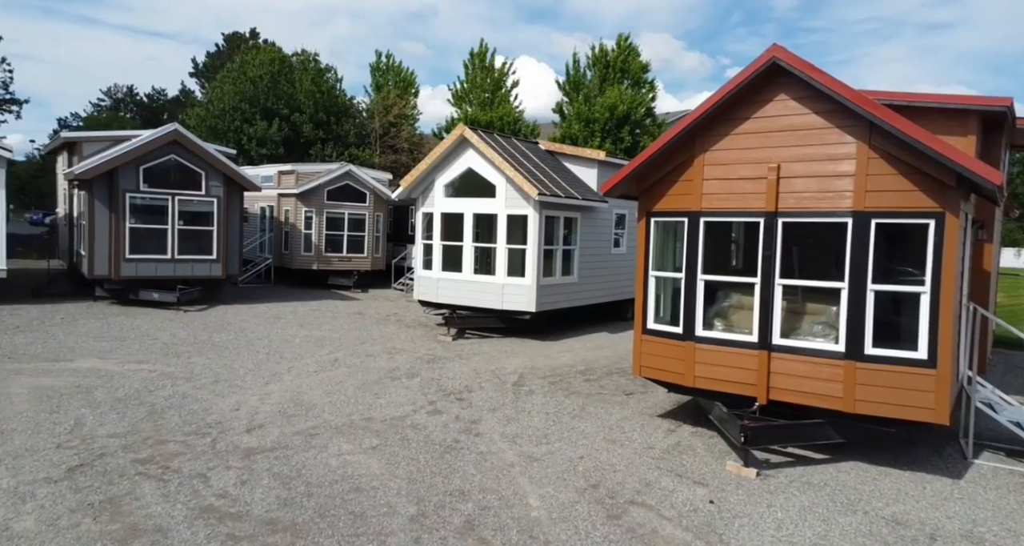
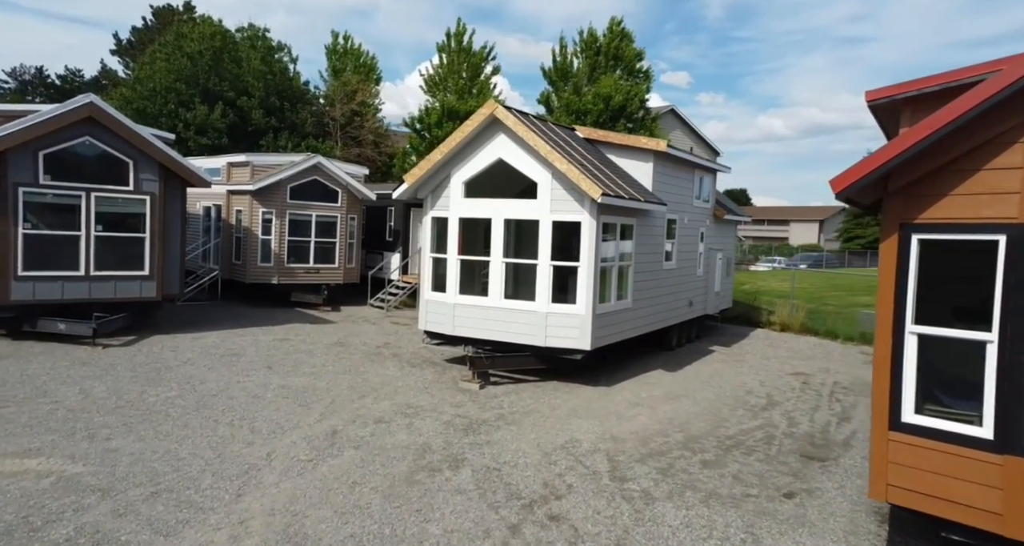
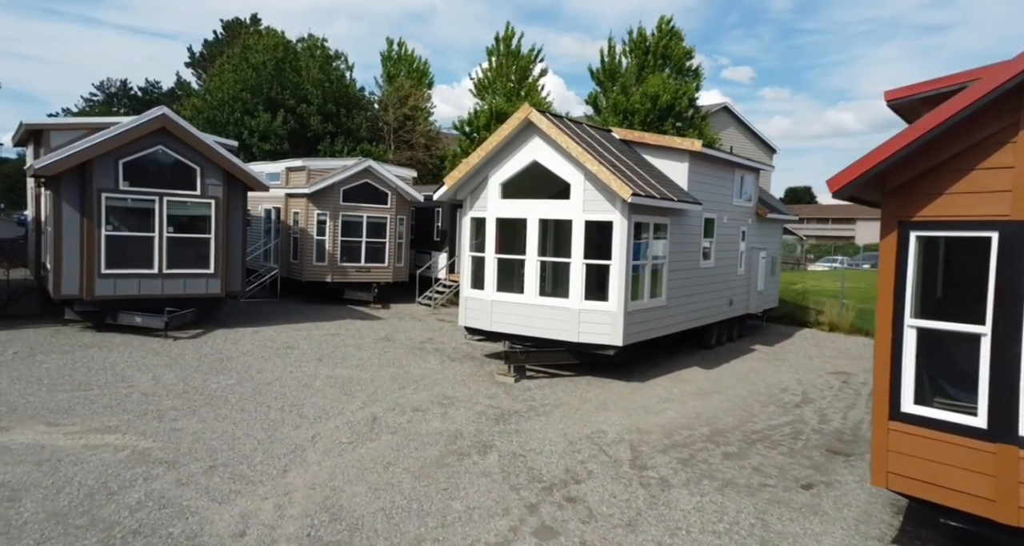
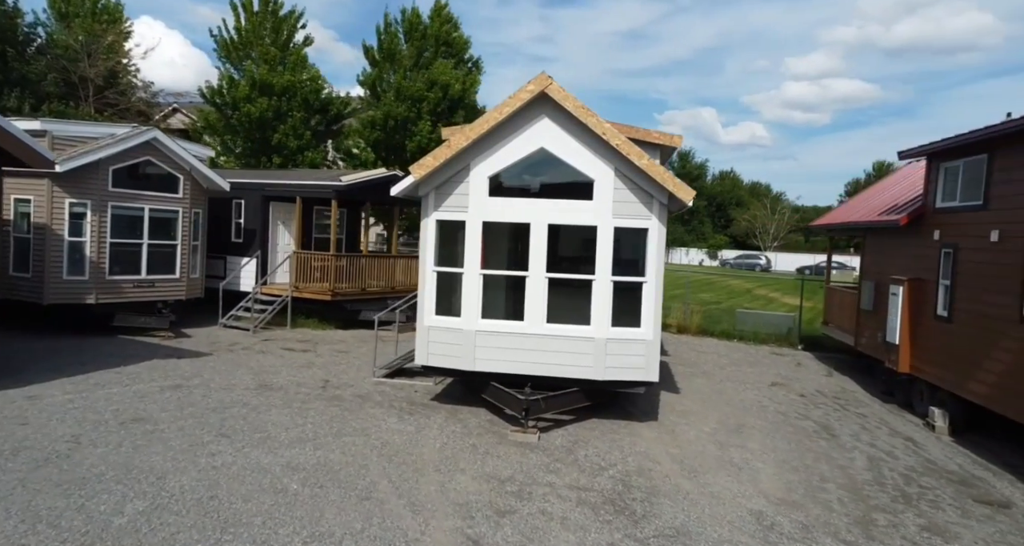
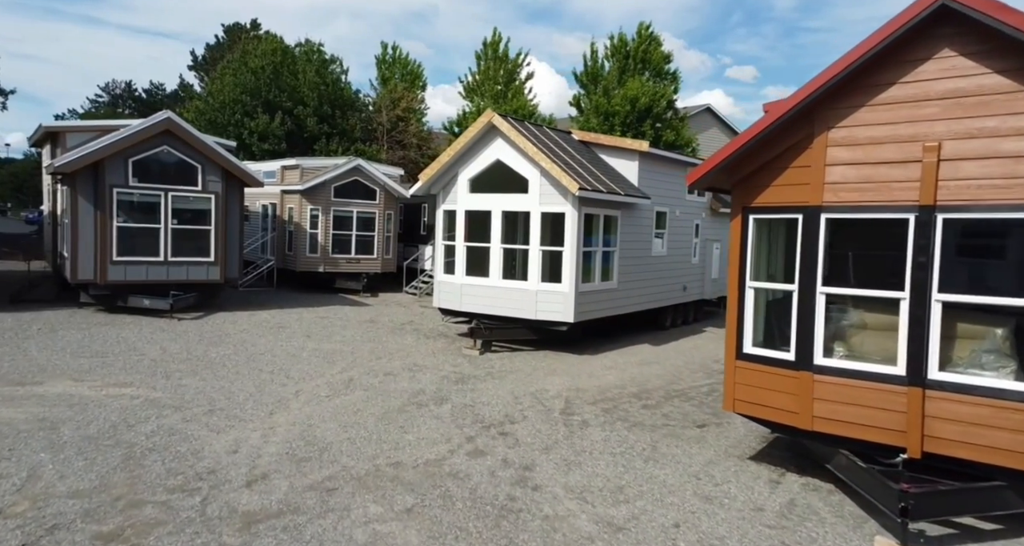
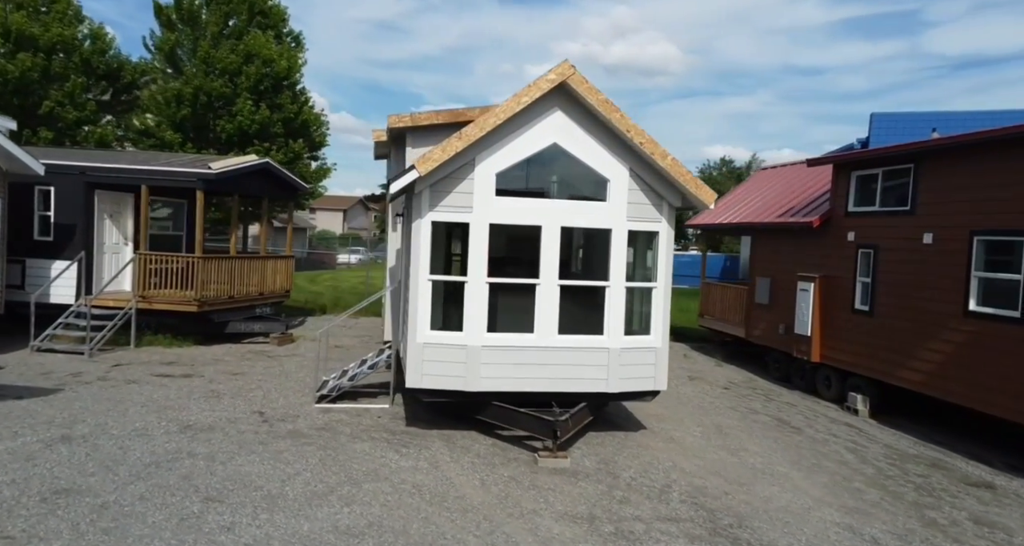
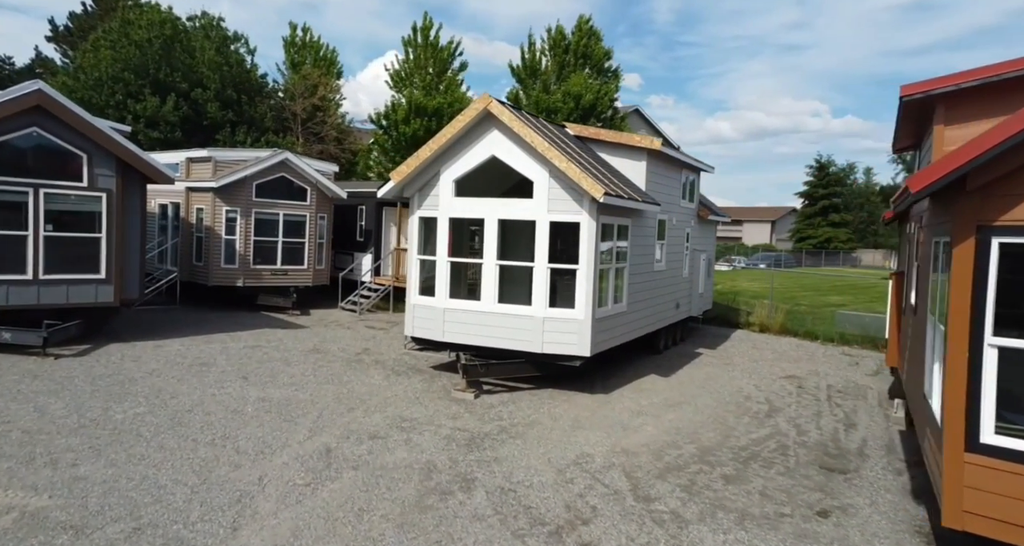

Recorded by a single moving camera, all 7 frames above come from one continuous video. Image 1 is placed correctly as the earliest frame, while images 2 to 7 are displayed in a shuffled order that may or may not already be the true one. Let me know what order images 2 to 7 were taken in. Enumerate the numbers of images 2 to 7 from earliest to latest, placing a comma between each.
5, 3, 2, 7, 4, 6
